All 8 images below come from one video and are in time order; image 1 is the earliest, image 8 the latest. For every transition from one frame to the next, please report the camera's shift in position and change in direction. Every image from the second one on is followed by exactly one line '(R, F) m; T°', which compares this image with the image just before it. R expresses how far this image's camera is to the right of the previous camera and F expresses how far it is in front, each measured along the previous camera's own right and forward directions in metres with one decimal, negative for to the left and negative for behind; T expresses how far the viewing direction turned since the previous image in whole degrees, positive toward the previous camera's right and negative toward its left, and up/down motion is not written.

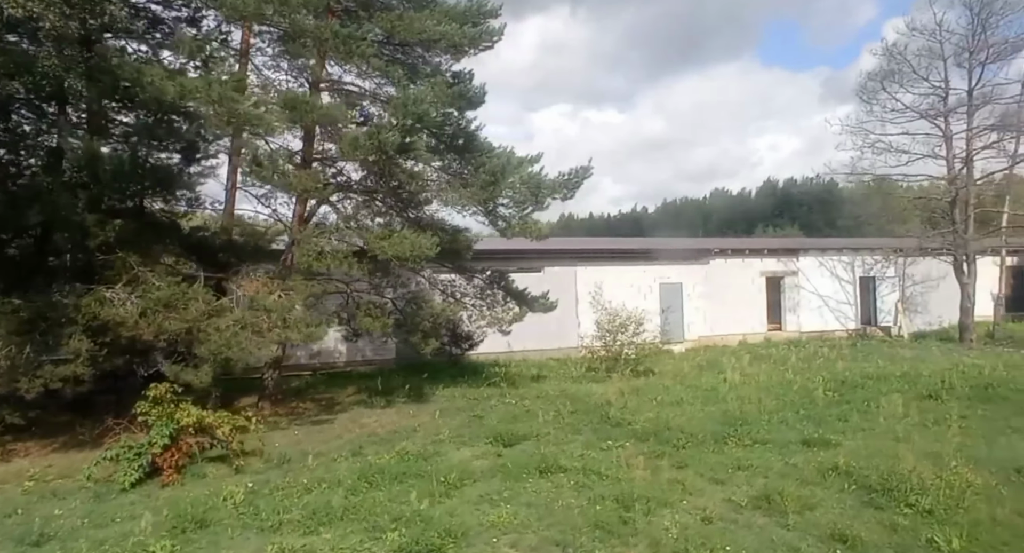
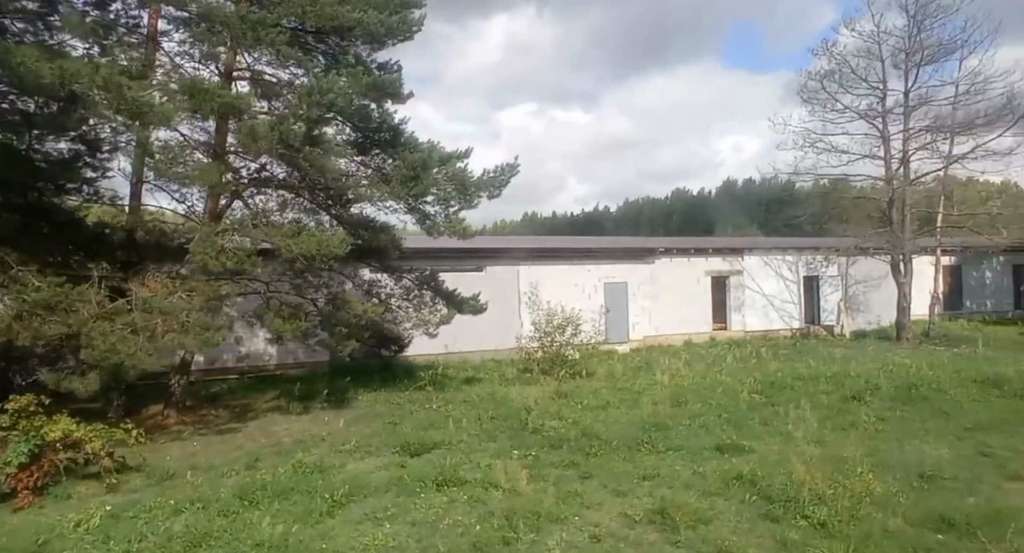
(+0.5, +0.3) m; +3°
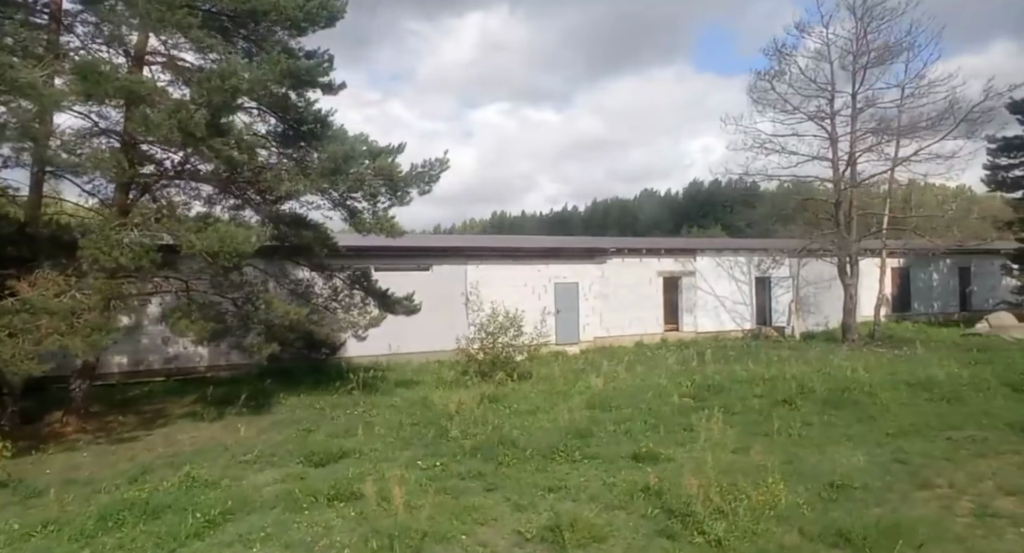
(+0.5, +0.3) m; +3°
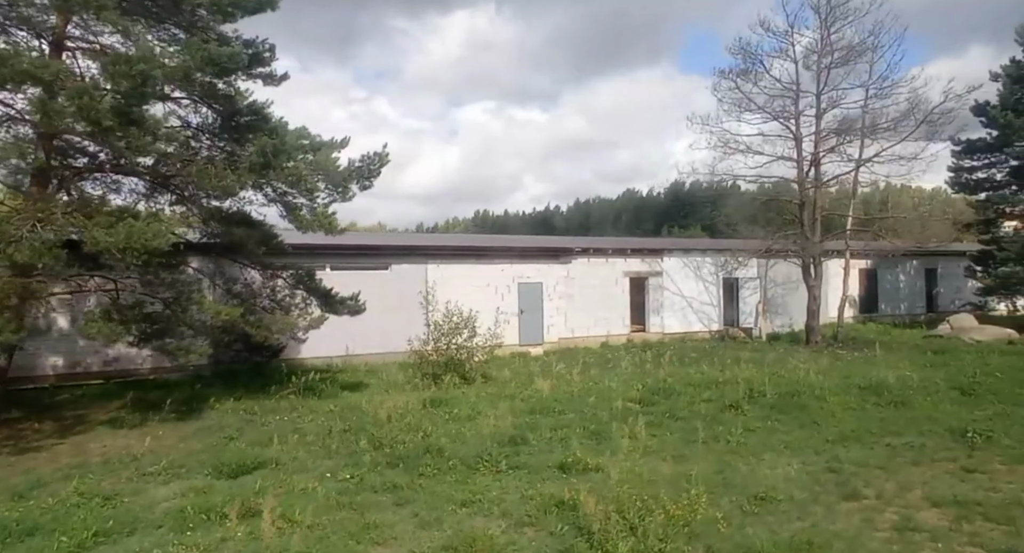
(+0.5, +0.3) m; +1°
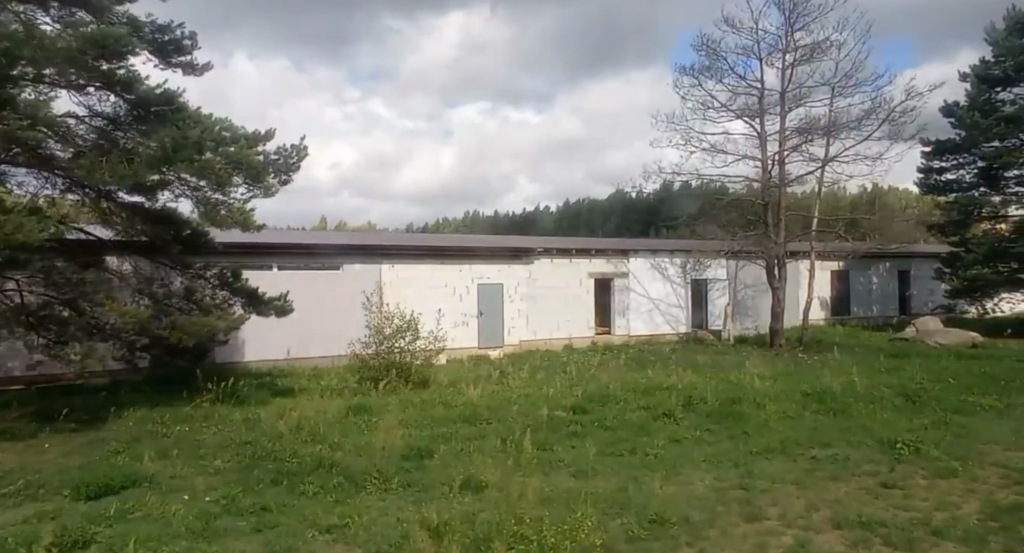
(+0.9, +0.4) m; +1°
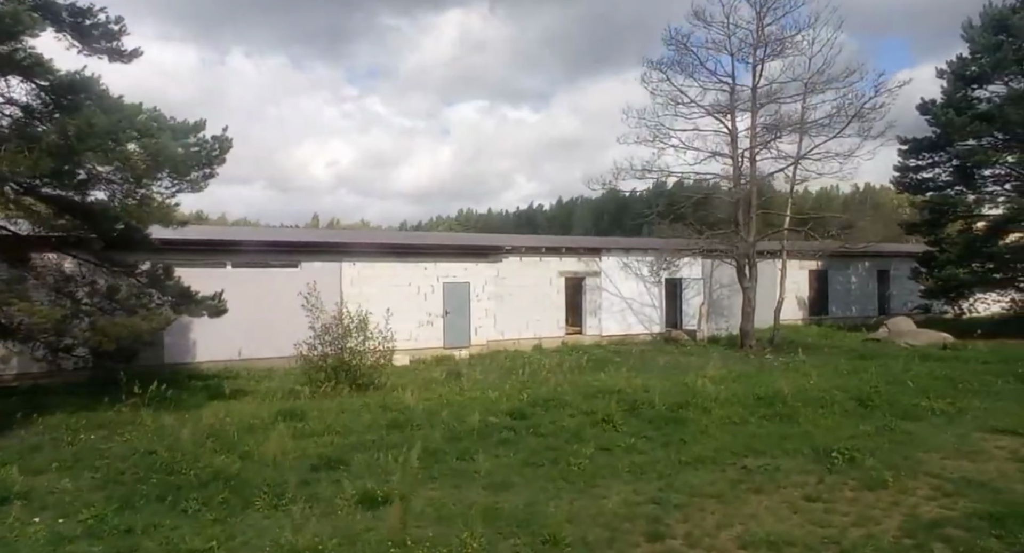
(+0.7, +0.4) m; +1°
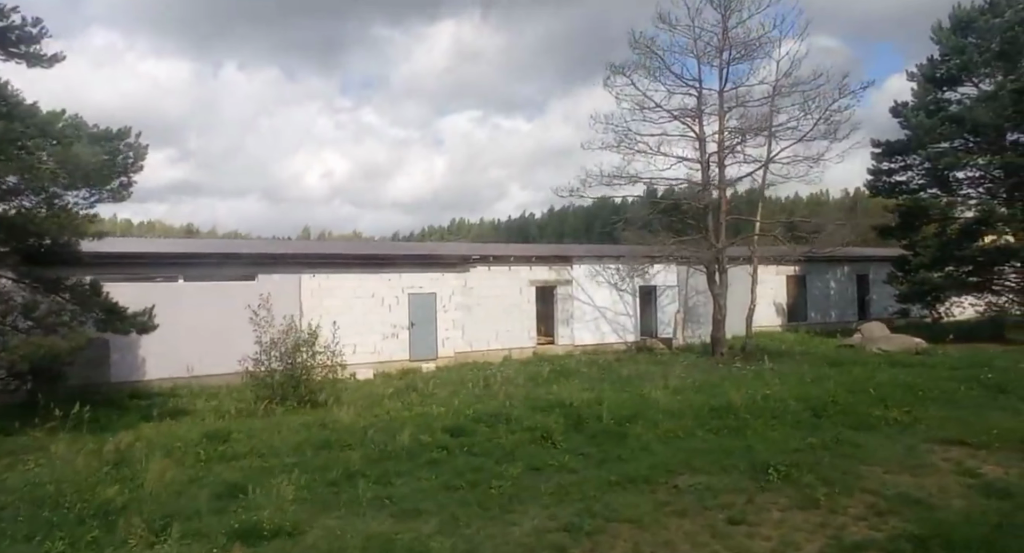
(+0.7, +0.4) m; +1°
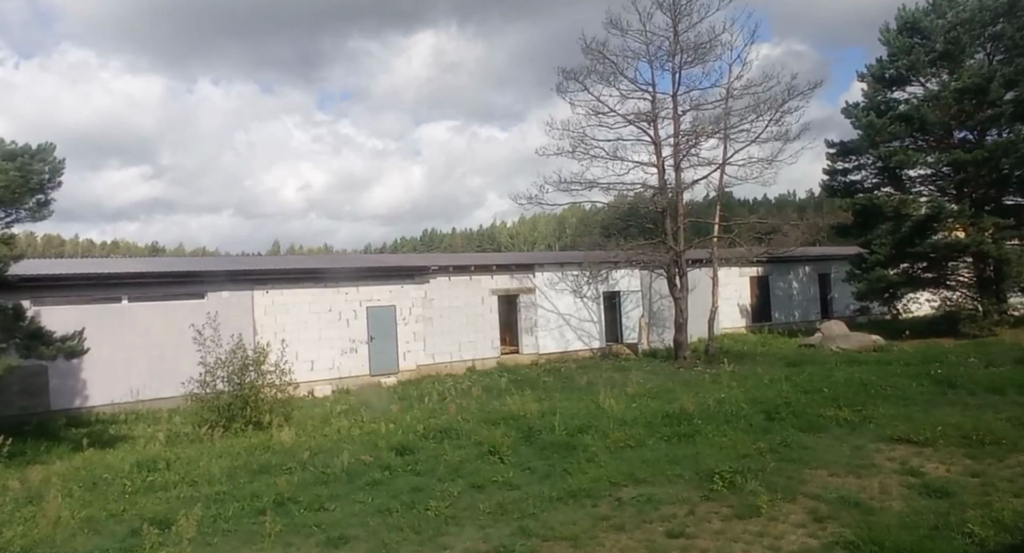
(+0.4, +0.2) m; +2°
